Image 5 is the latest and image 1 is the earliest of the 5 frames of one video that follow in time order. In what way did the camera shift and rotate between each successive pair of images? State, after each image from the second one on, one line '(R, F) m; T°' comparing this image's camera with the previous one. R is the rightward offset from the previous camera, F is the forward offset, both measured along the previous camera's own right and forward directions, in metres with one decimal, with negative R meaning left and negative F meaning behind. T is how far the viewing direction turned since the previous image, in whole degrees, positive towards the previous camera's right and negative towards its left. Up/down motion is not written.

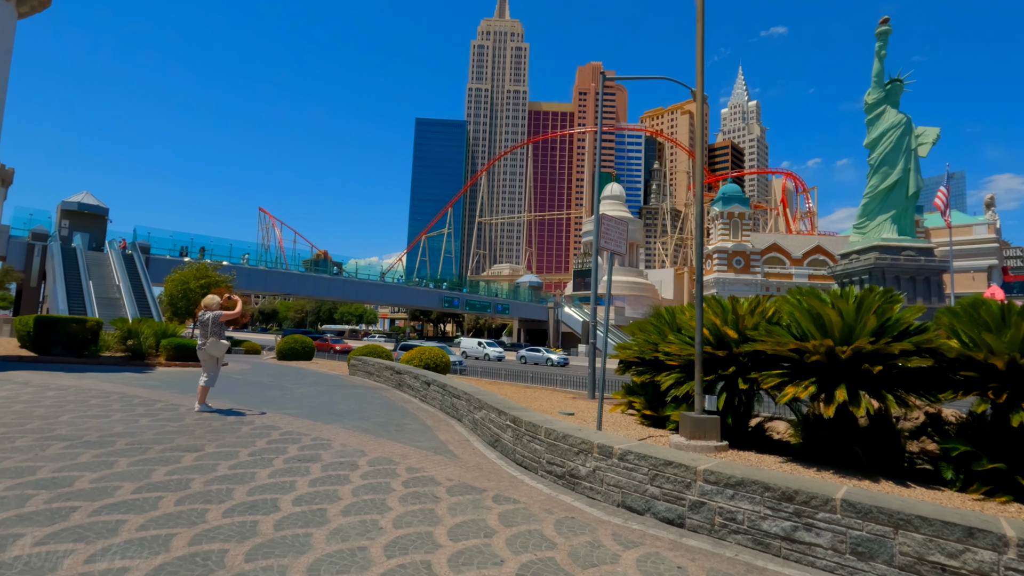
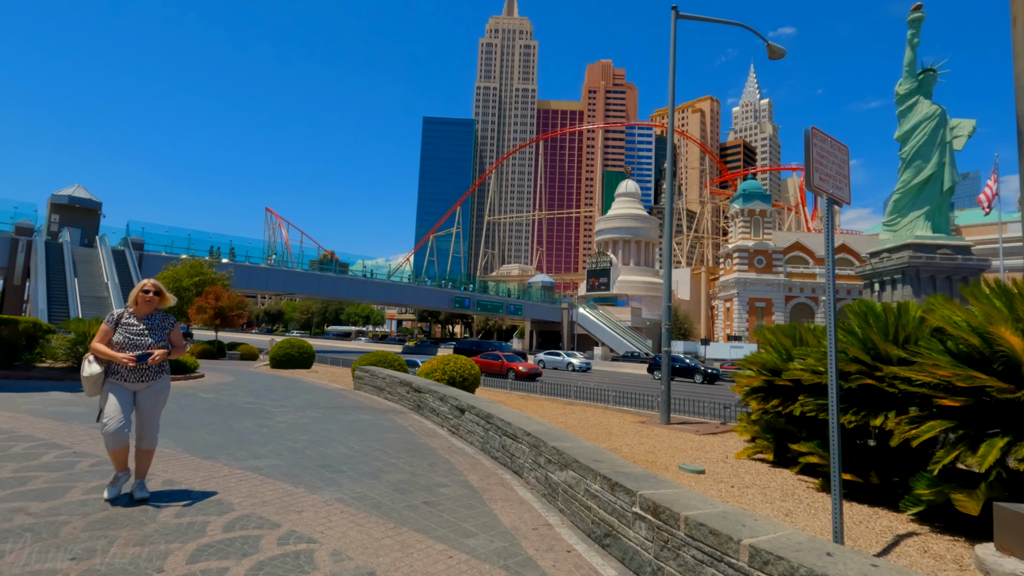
(-1.1, +3.7) m; -1°
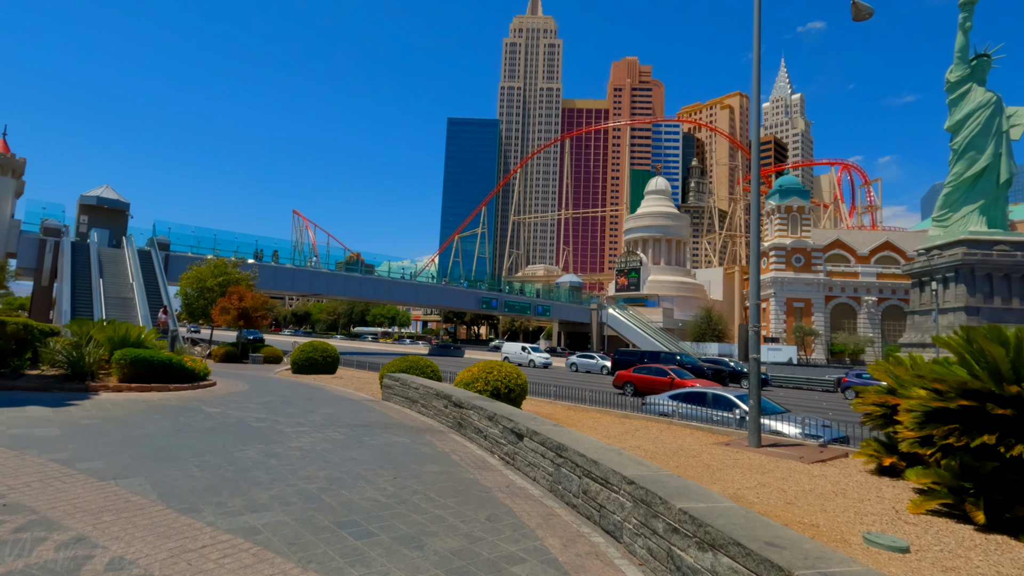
(-0.7, +2.0) m; -3°
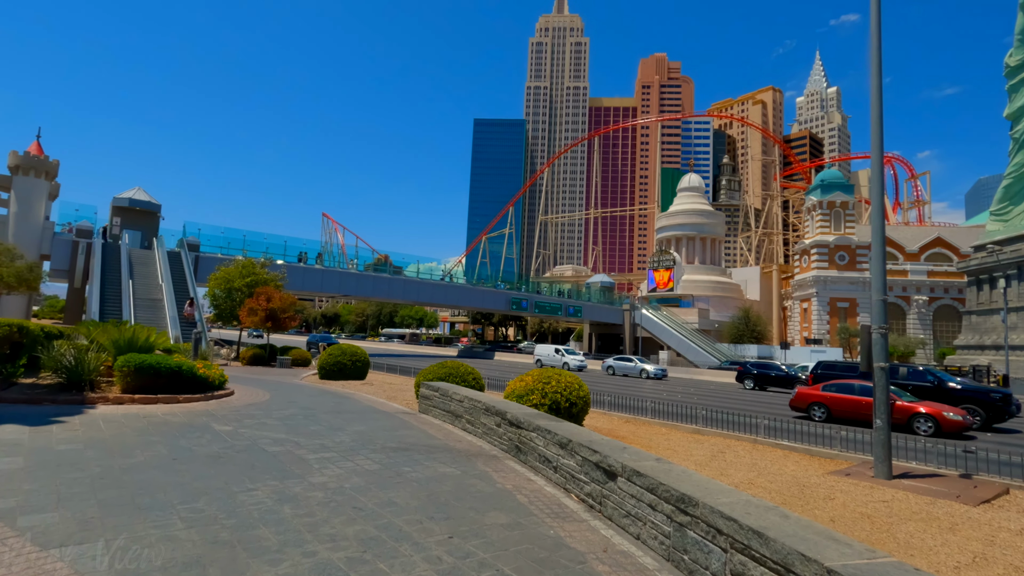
(-0.7, +1.8) m; -3°
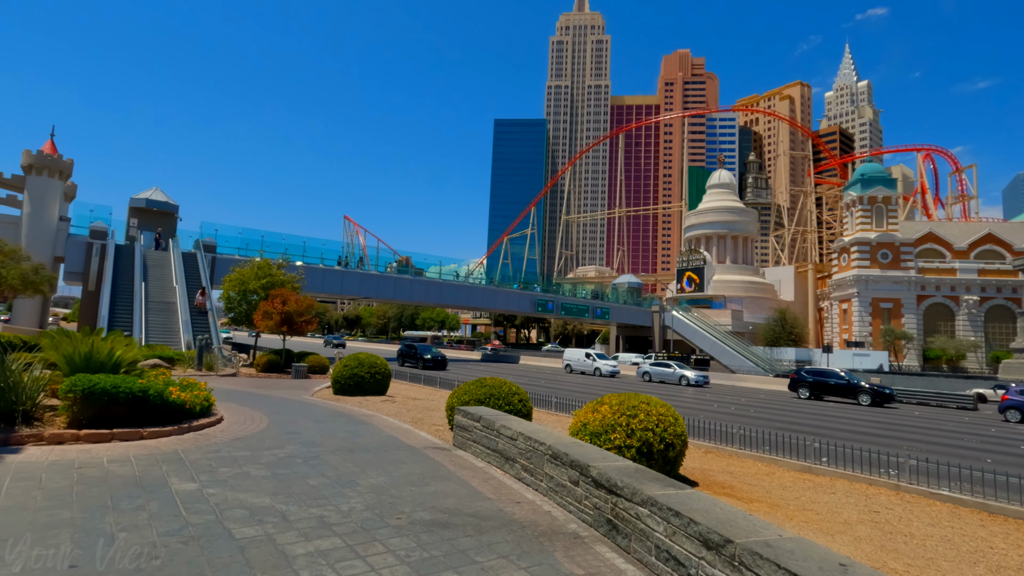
(-0.7, +2.7) m; -2°
